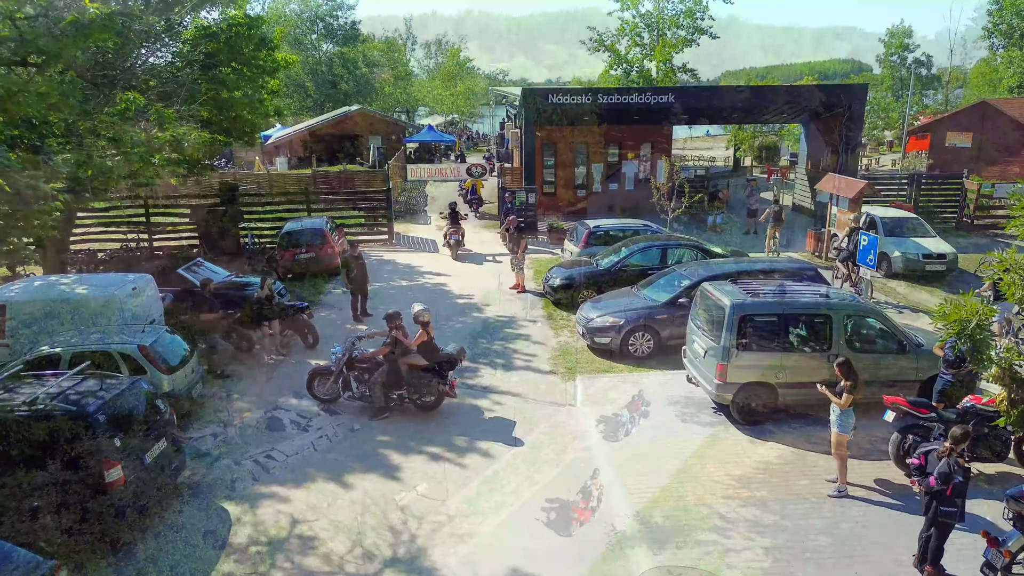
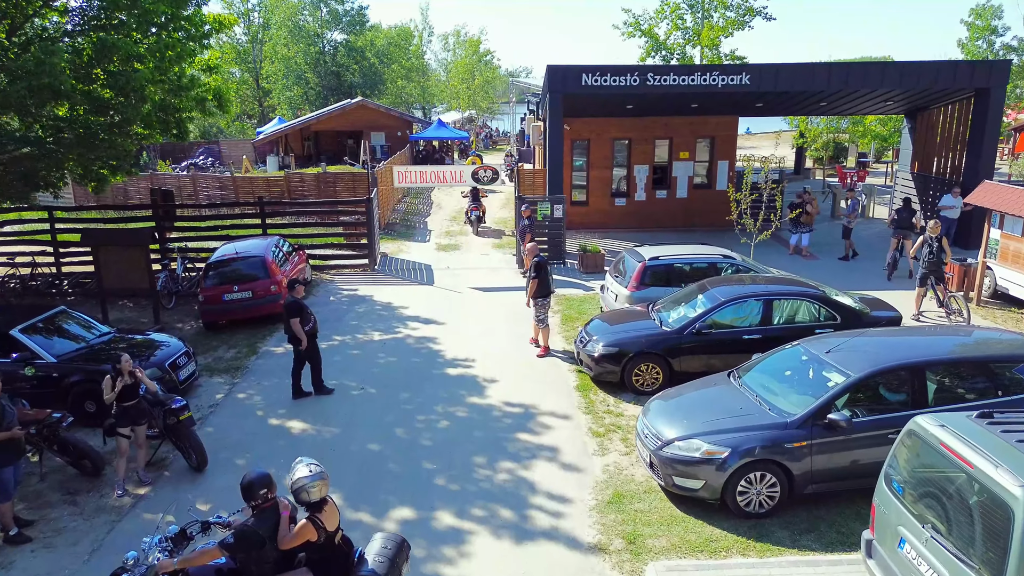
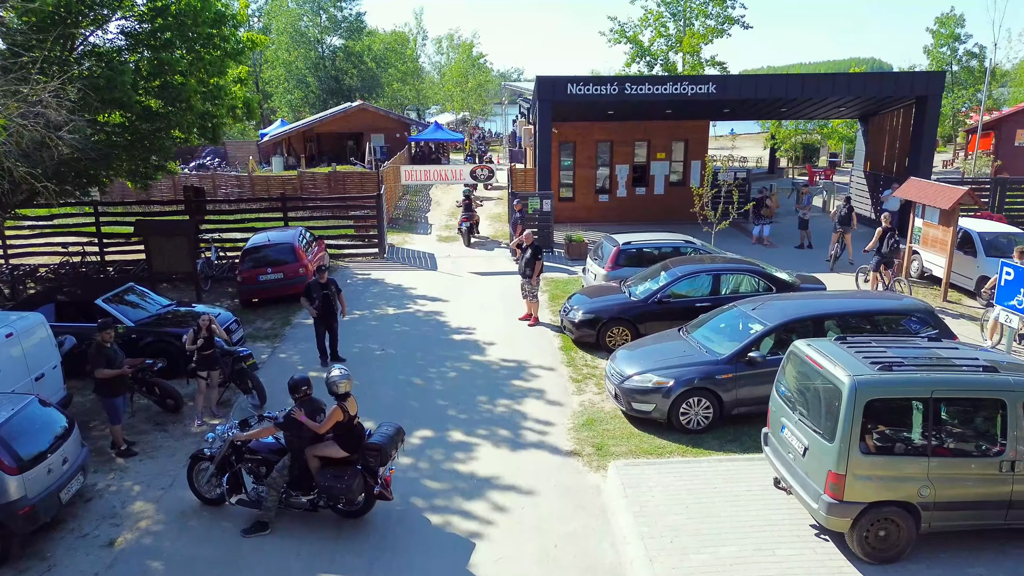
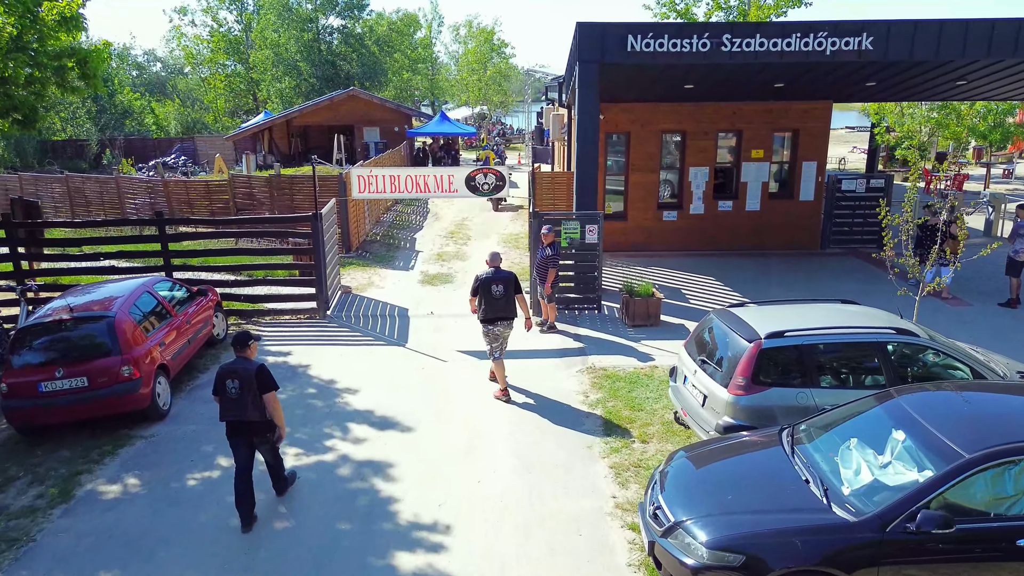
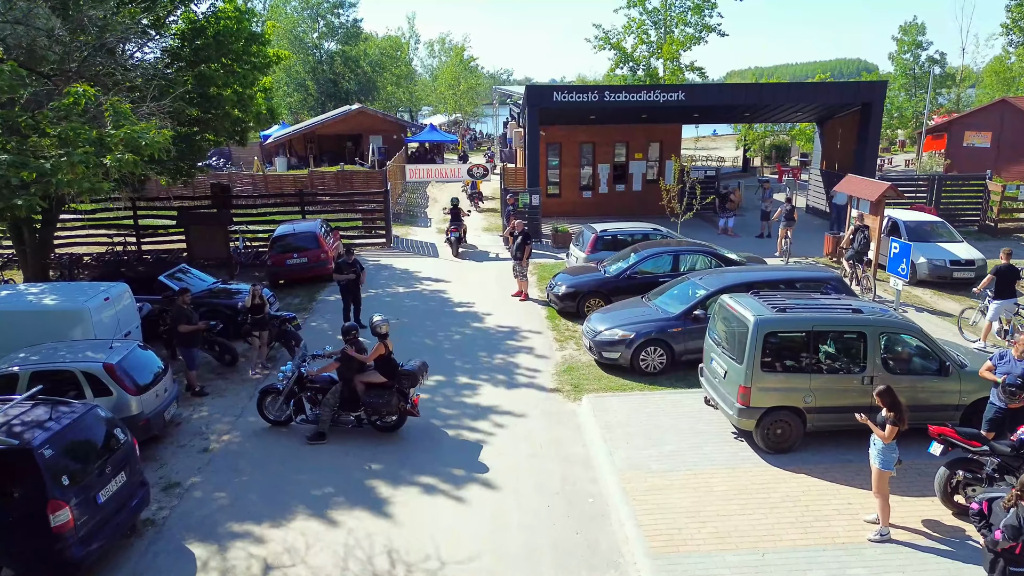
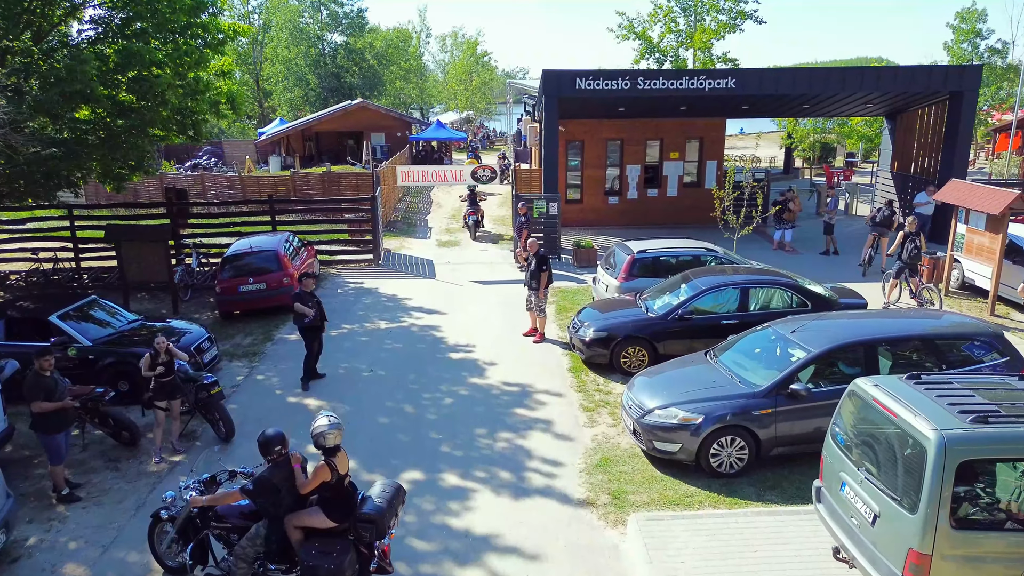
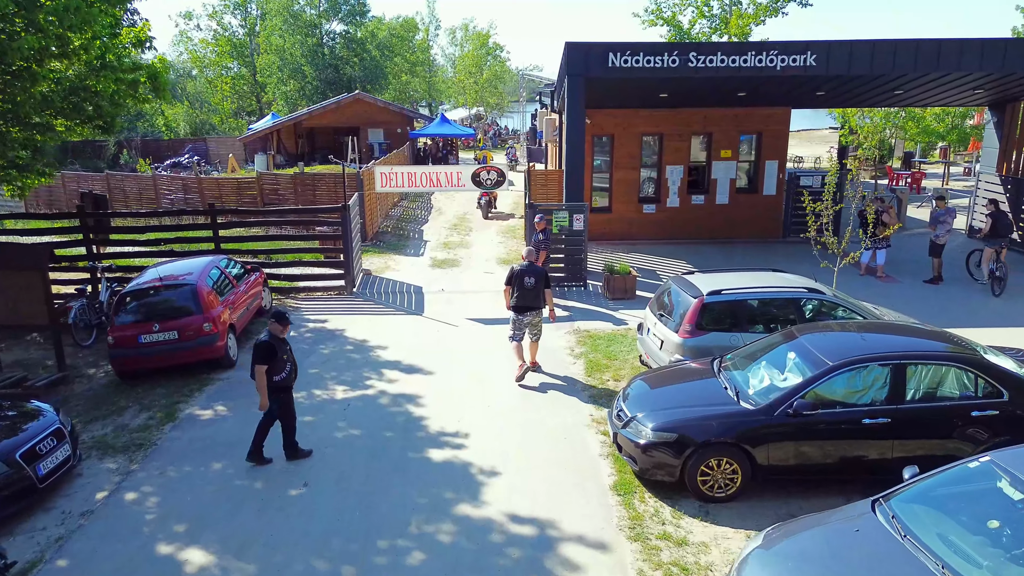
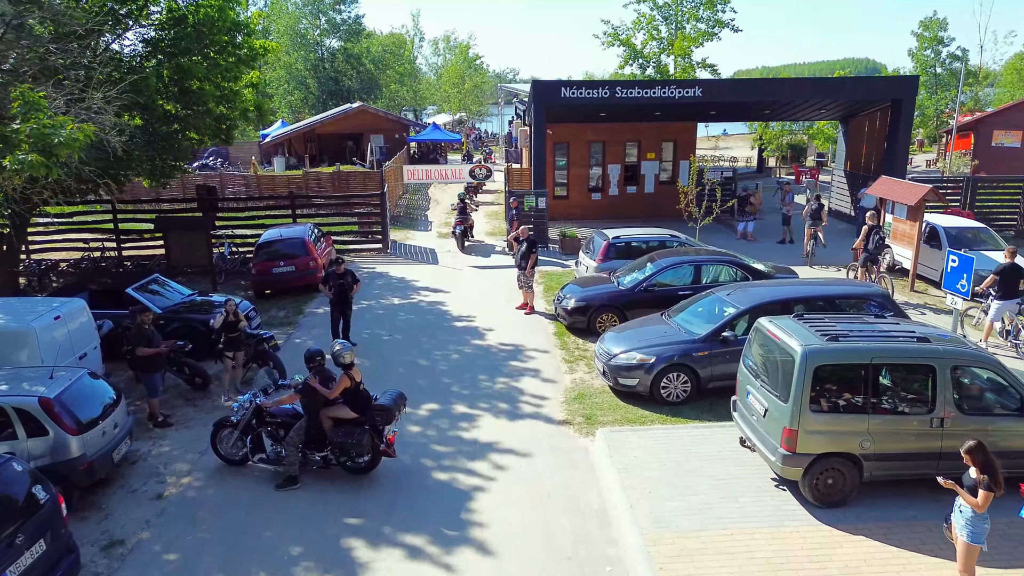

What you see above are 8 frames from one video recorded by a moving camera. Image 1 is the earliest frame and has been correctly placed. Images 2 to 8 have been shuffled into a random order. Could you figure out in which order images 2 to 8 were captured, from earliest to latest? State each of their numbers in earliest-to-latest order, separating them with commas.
5, 8, 3, 6, 2, 7, 4
